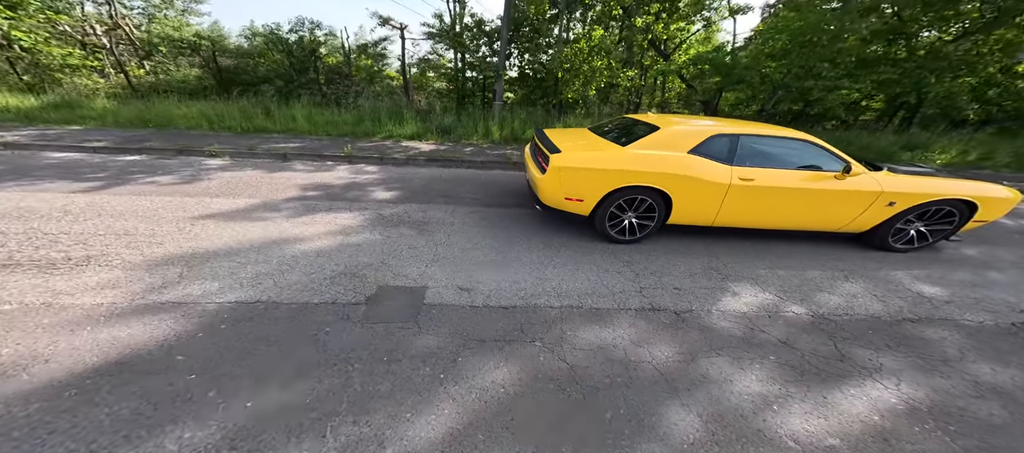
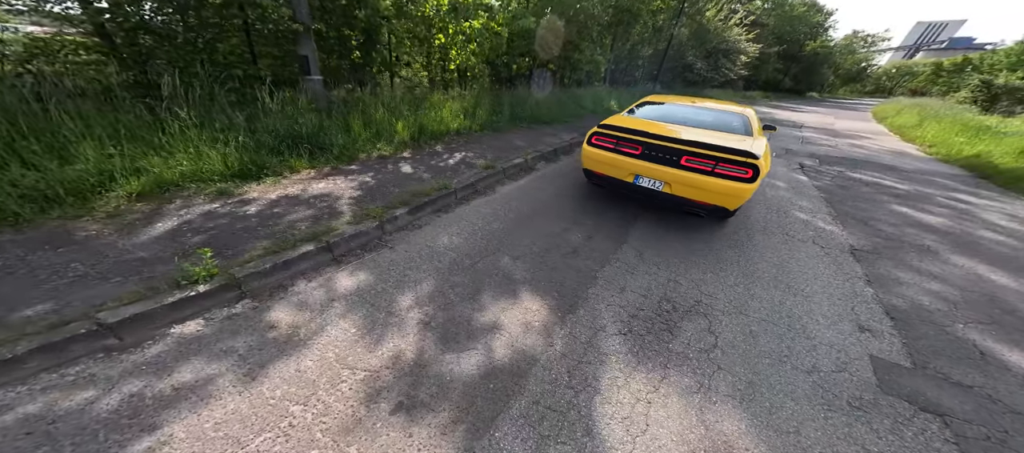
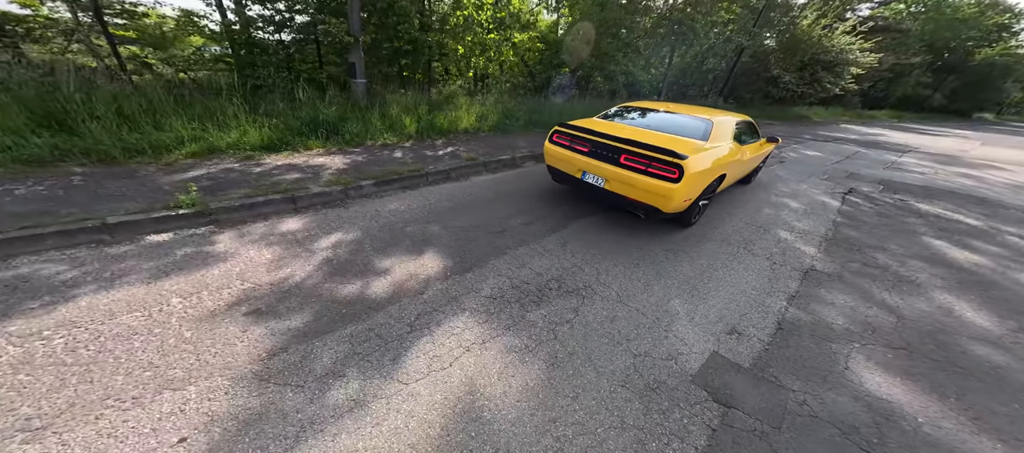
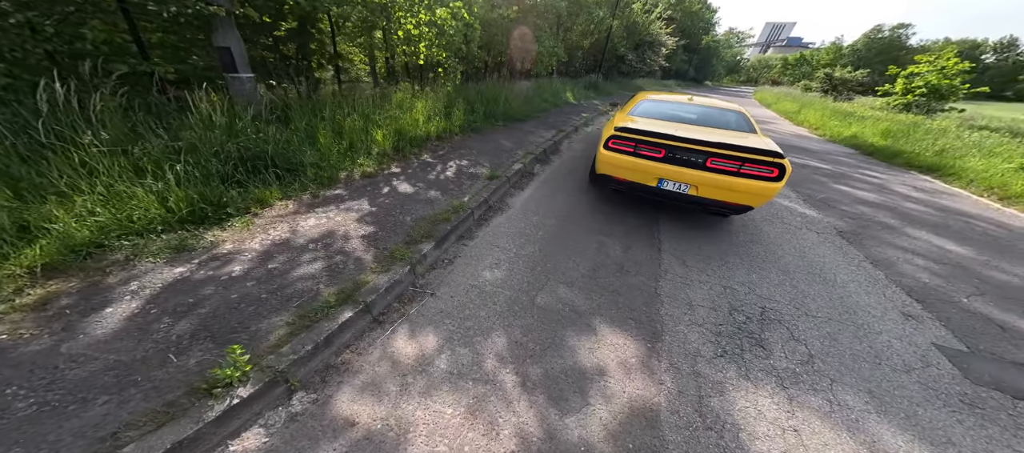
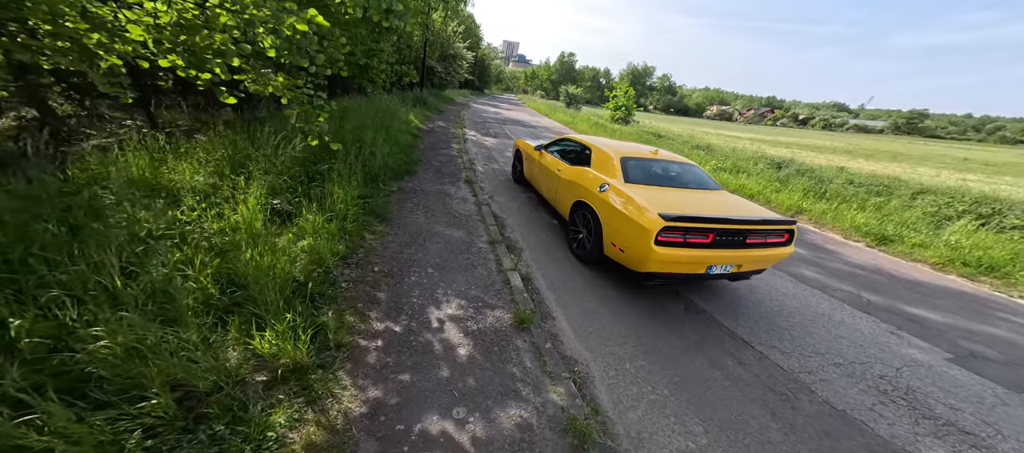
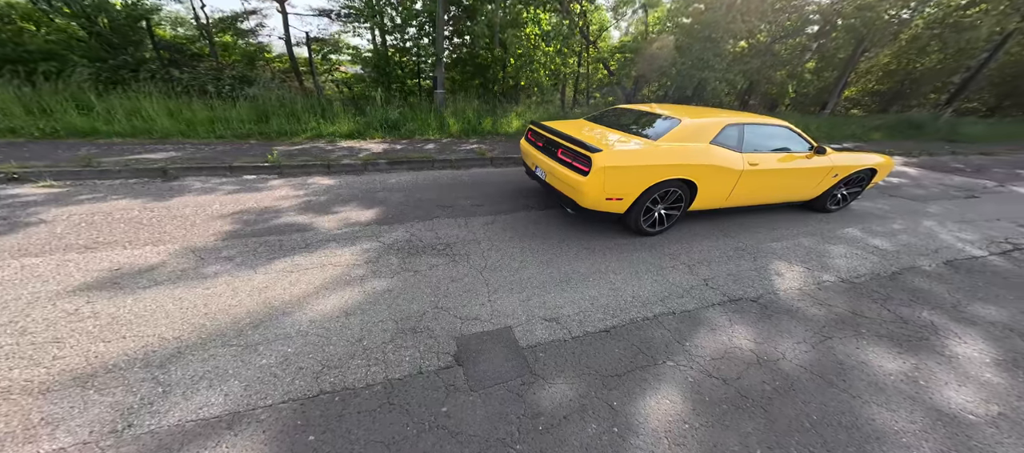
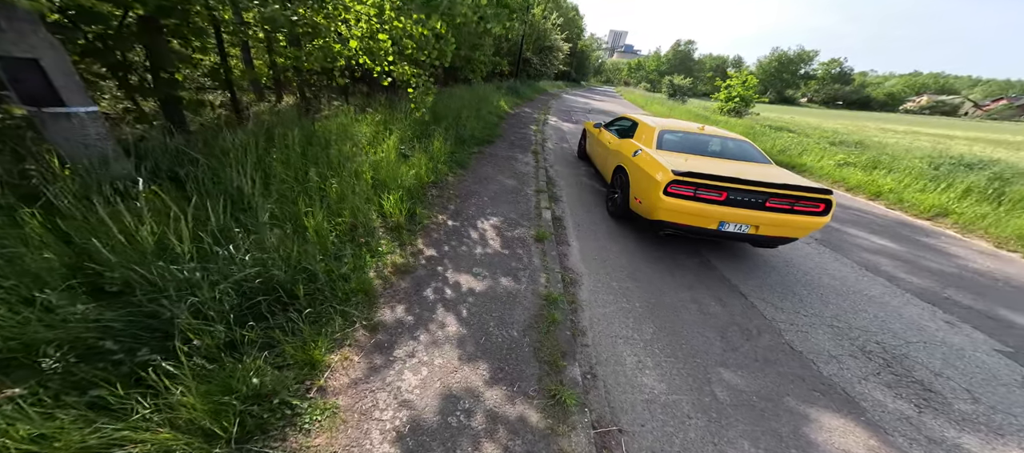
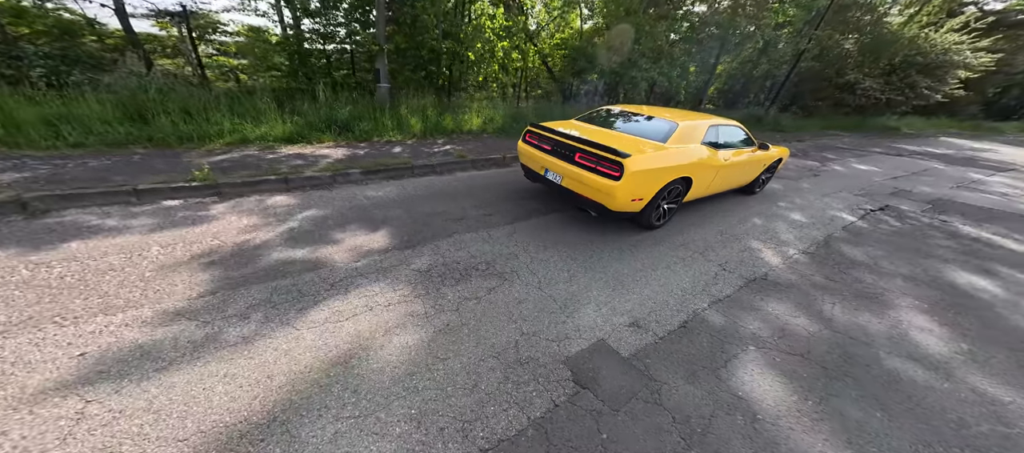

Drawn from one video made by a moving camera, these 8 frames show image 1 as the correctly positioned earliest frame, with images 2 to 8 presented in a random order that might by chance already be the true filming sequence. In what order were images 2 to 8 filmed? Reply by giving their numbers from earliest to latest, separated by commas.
6, 8, 3, 2, 4, 7, 5
